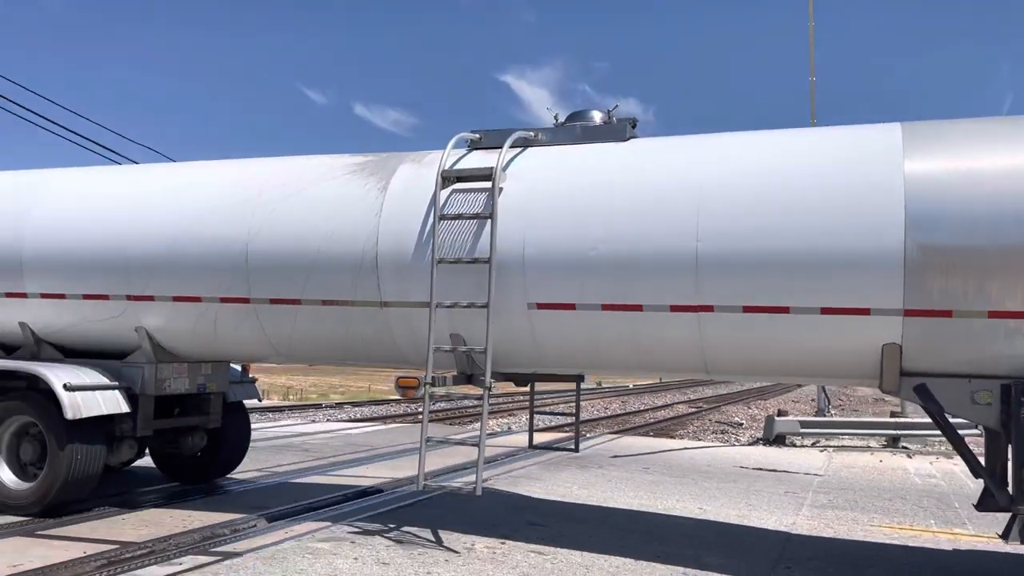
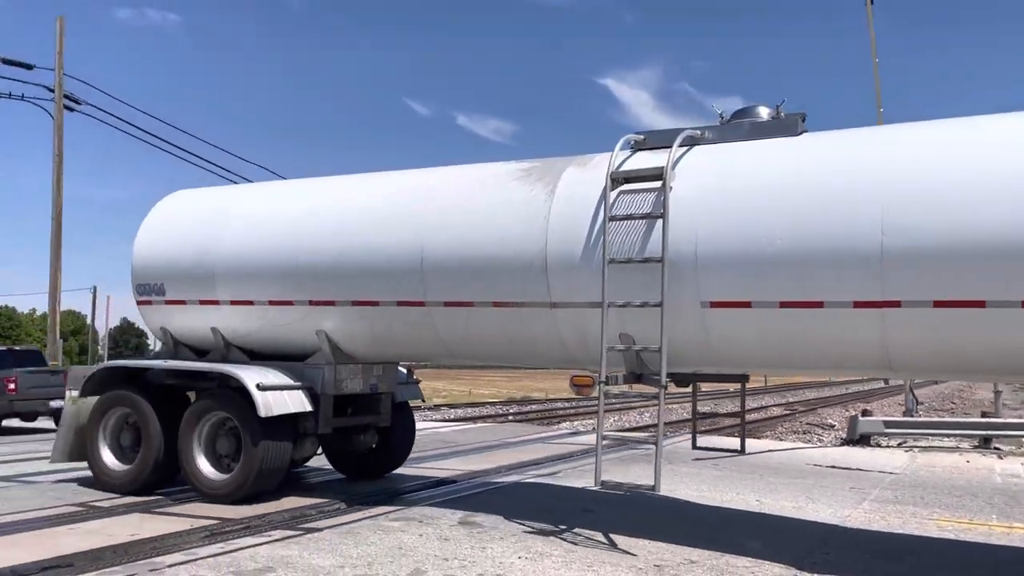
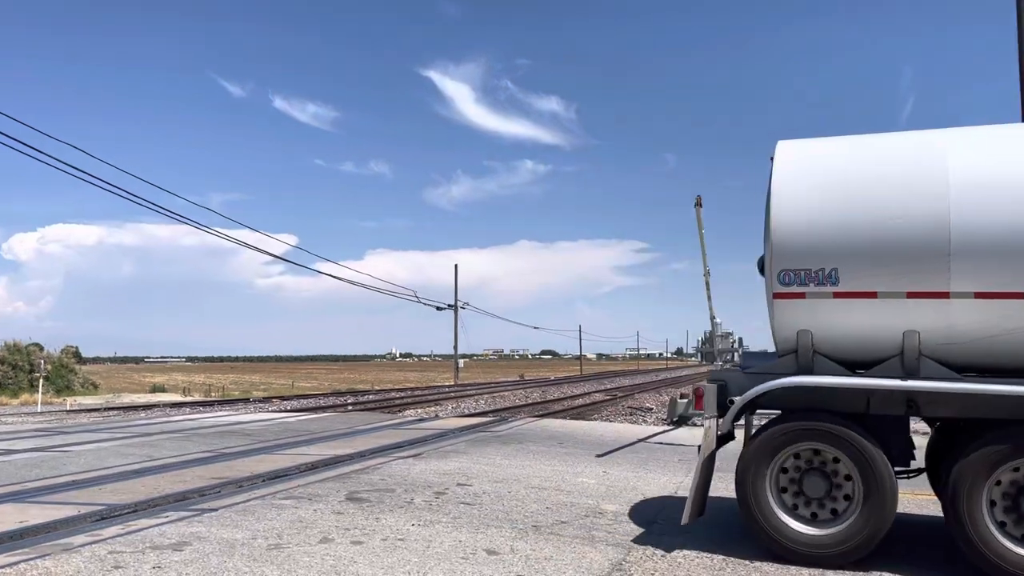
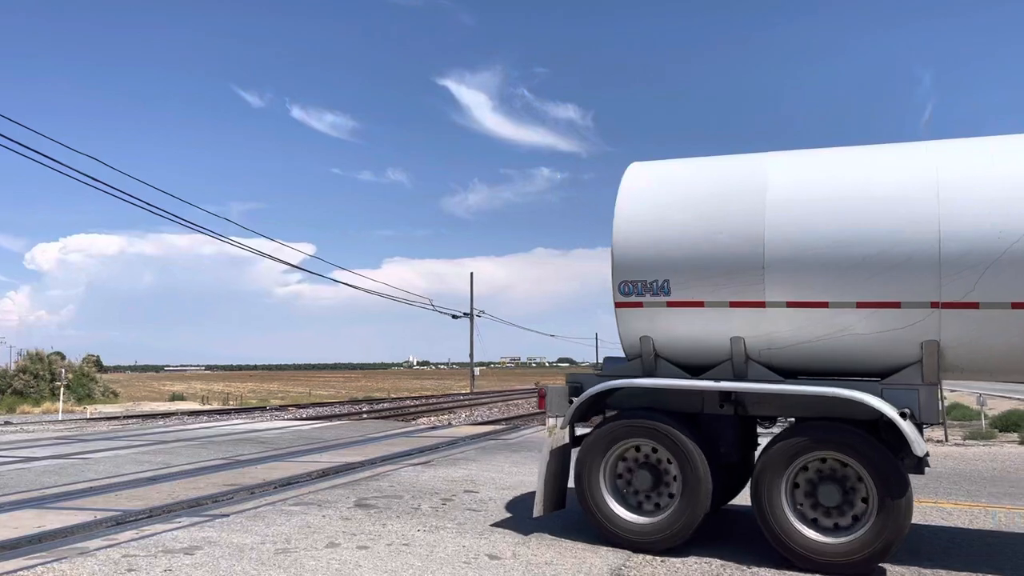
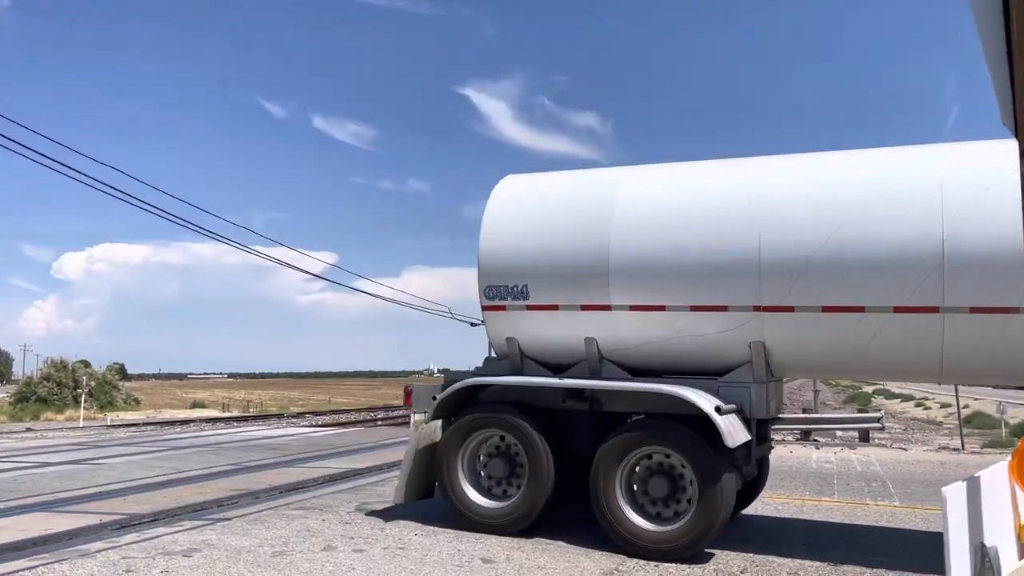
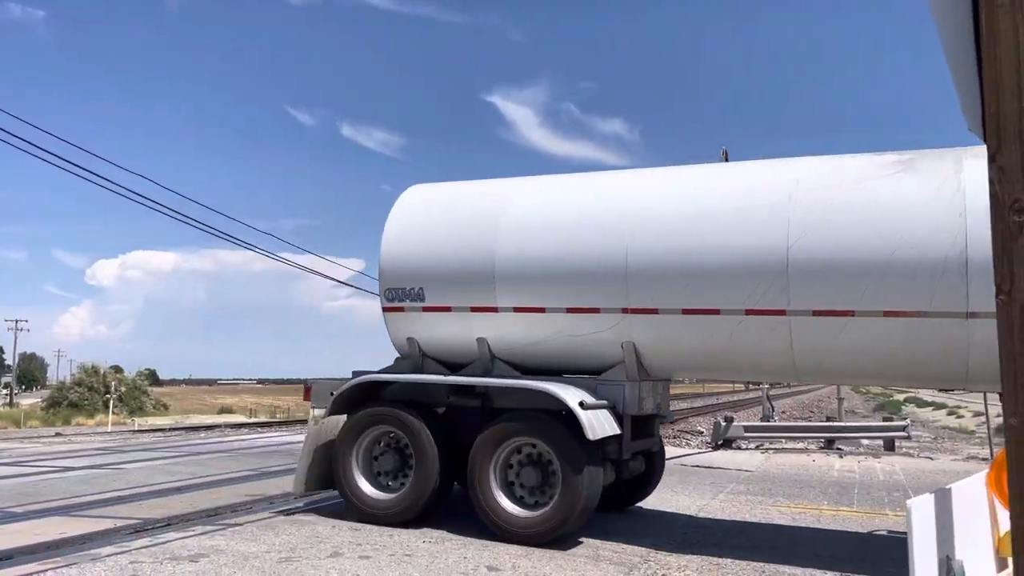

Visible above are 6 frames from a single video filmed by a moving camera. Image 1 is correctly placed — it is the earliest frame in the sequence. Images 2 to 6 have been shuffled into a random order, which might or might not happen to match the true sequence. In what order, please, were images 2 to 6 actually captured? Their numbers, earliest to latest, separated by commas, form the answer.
2, 6, 5, 4, 3
